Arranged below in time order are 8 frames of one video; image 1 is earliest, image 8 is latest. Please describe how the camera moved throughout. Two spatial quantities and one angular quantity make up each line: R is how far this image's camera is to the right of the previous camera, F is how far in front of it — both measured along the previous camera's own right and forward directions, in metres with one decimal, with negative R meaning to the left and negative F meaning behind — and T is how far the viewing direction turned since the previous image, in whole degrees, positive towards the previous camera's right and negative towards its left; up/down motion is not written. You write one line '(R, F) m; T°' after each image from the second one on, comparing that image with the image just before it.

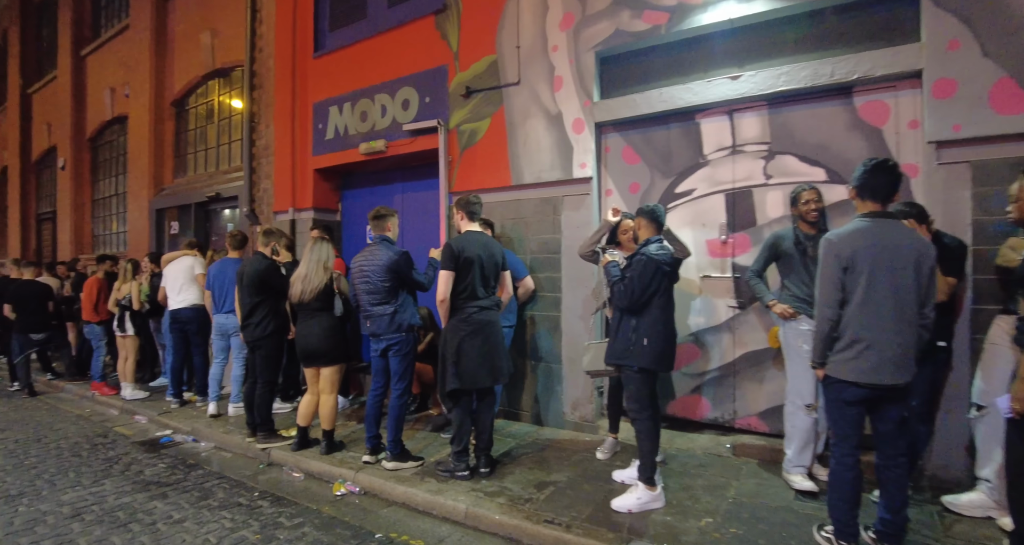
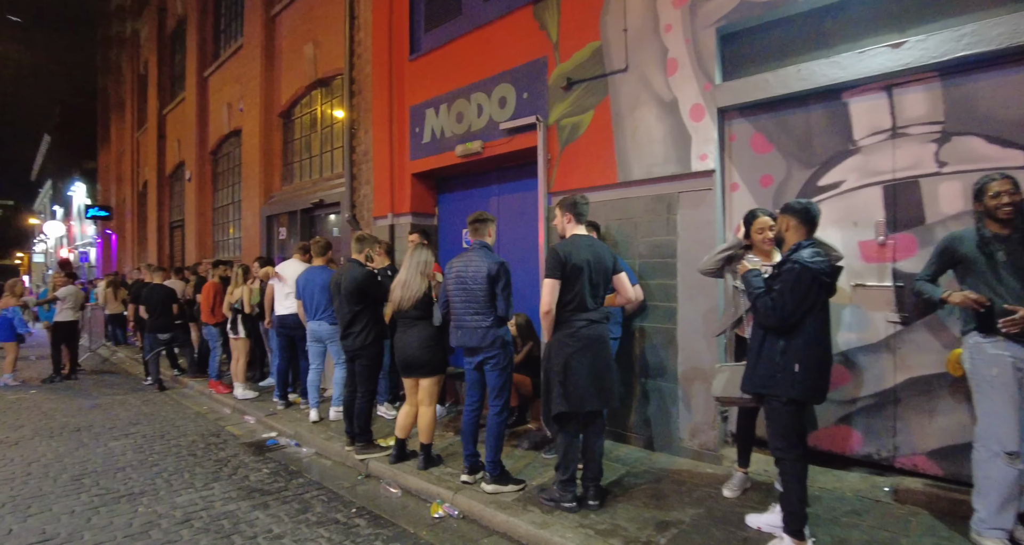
(-0.1, +0.4) m; -9°
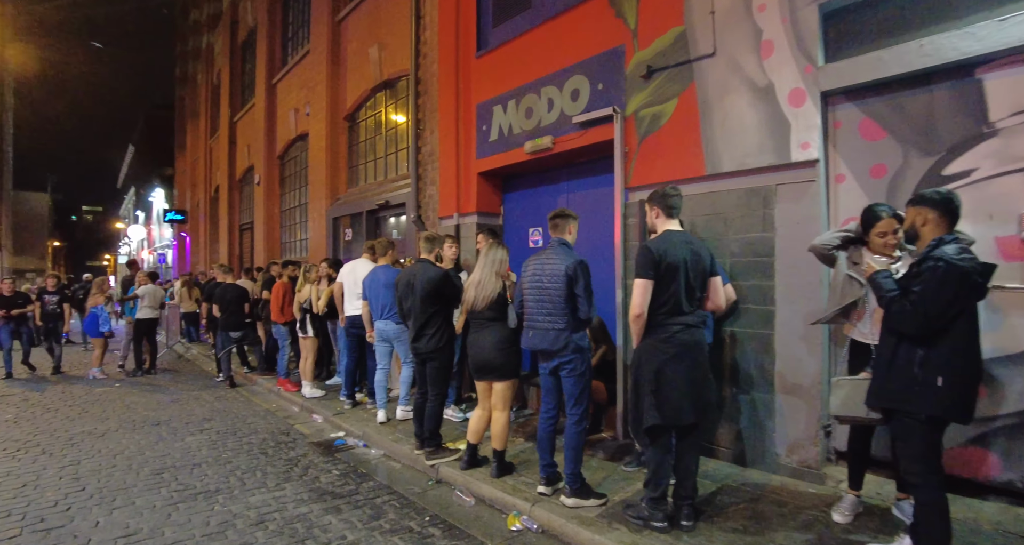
(-0.2, +0.2) m; -5°
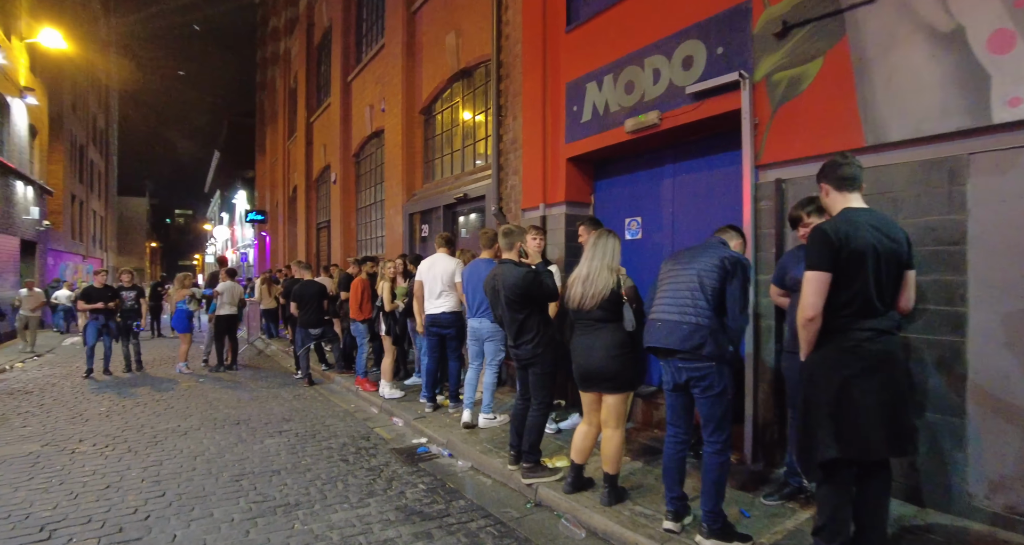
(-0.3, +0.6) m; -7°
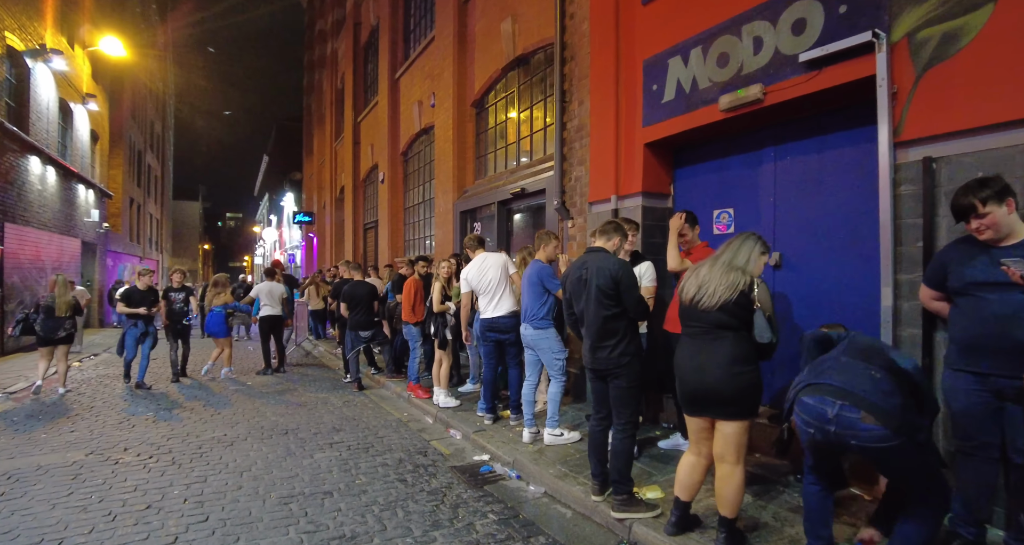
(-0.3, +0.6) m; -4°
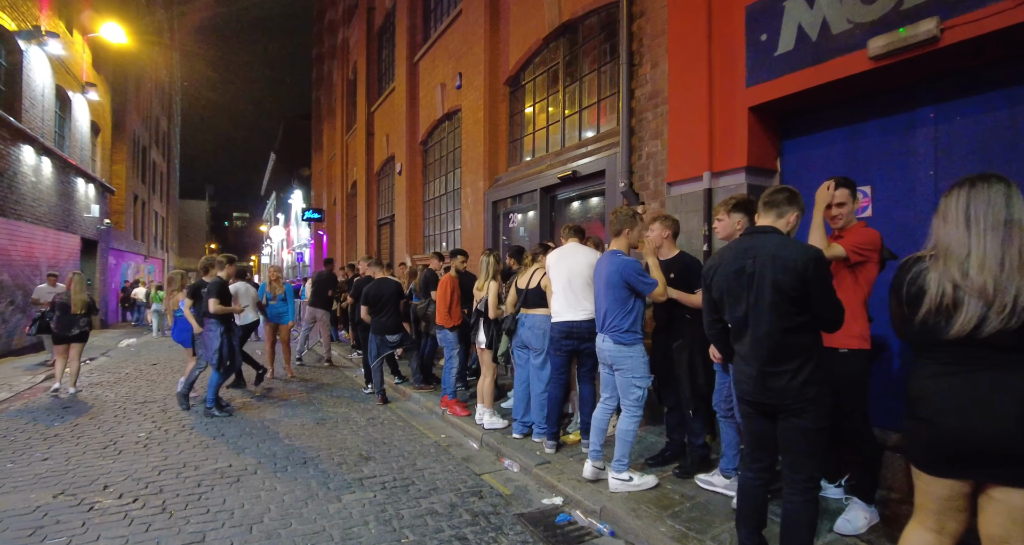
(-0.6, +1.1) m; -1°
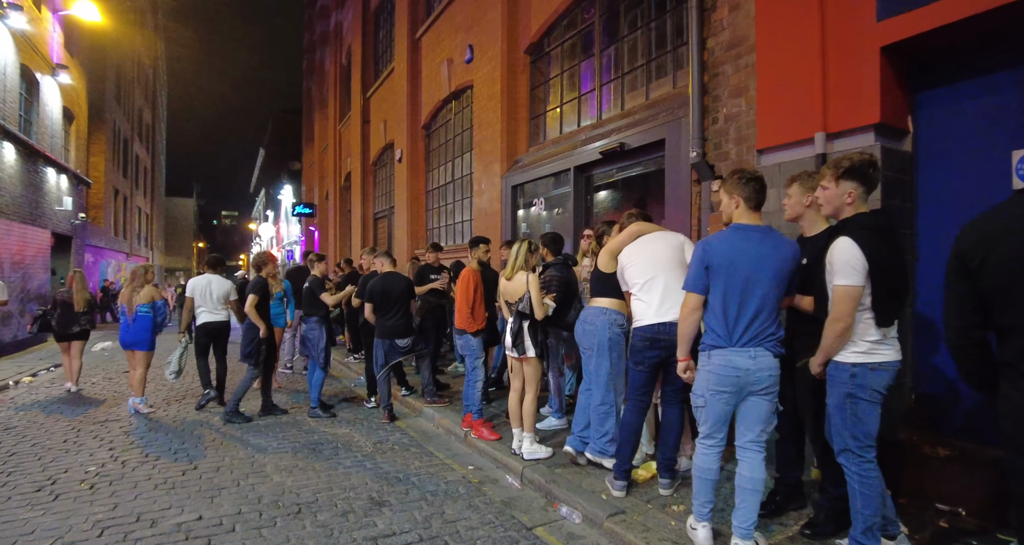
(-0.5, +1.2) m; +1°
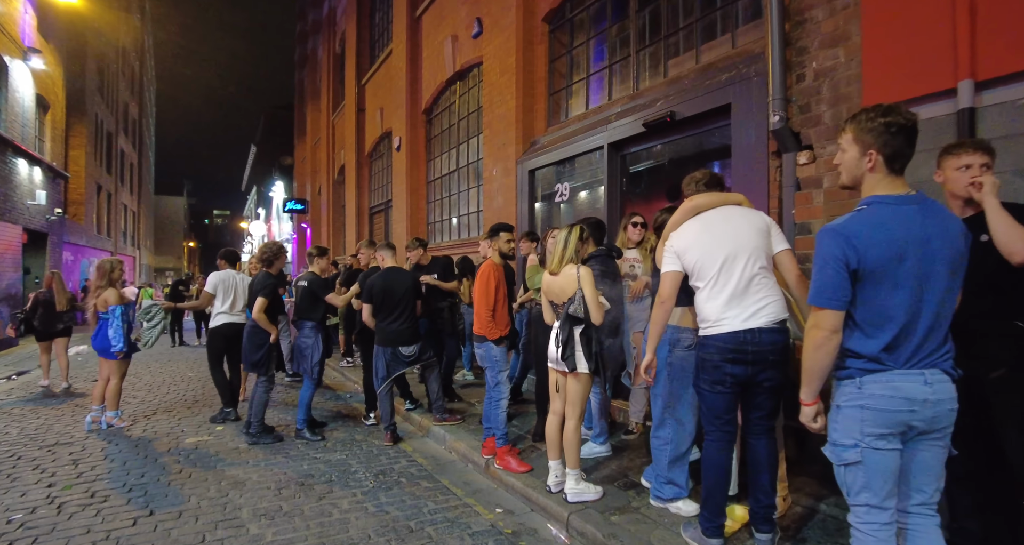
(-0.3, +1.0) m; +1°
